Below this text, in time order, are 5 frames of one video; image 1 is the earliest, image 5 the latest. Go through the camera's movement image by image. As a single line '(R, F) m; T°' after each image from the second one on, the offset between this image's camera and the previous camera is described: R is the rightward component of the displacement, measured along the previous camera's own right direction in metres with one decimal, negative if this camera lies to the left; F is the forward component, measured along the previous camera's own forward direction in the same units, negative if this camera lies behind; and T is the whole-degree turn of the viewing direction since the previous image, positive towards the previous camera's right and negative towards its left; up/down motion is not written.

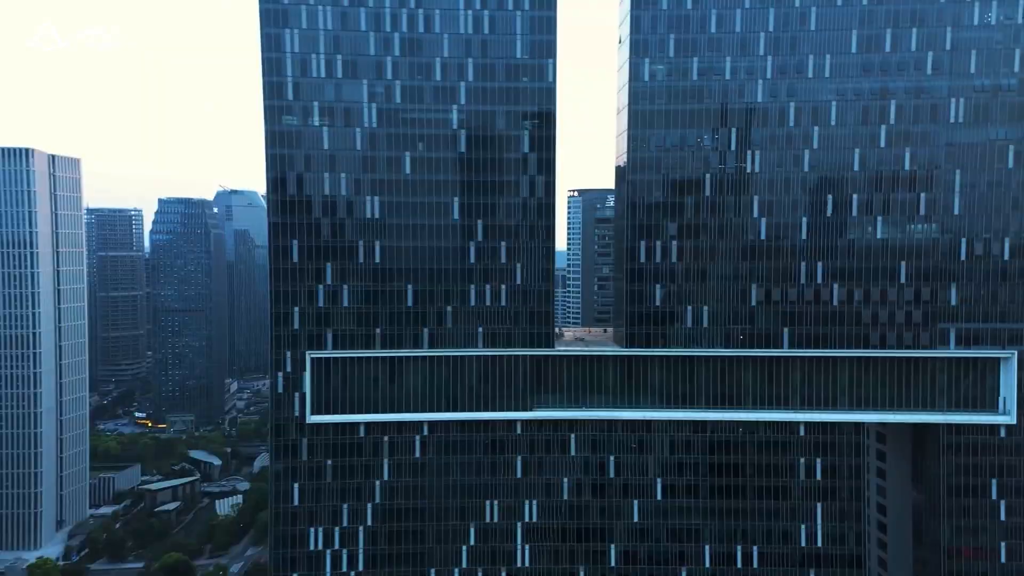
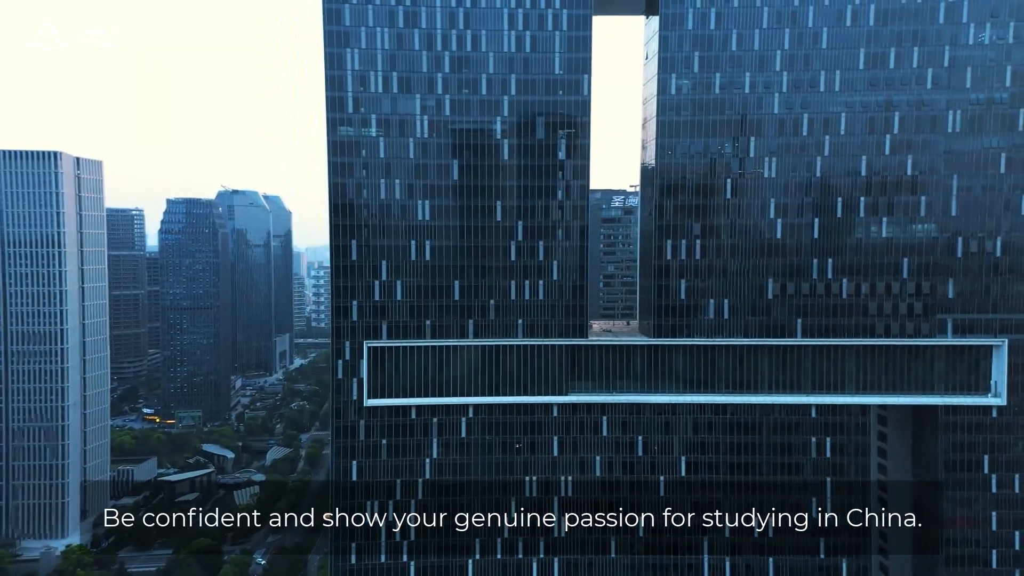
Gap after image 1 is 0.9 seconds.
(+3.8, -5.2) m; -7°
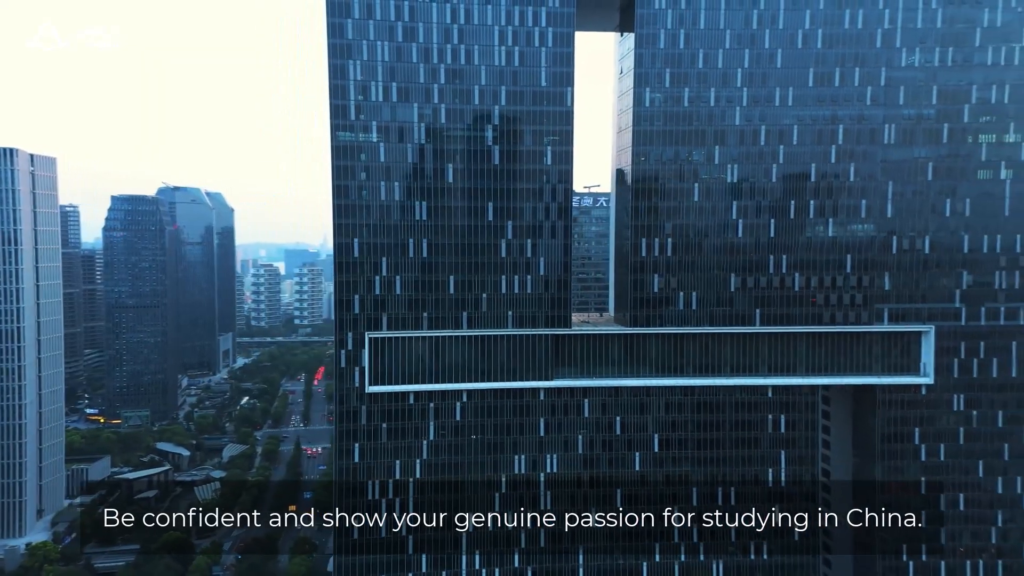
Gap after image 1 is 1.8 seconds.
(-0.4, -4.6) m; +2°
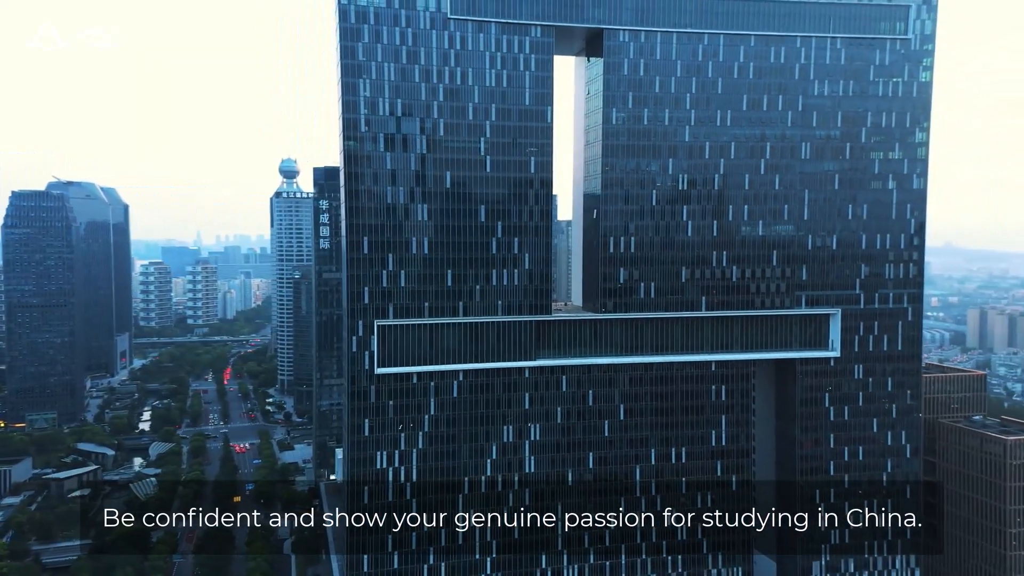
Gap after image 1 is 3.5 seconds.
(-5.7, -5.5) m; +8°
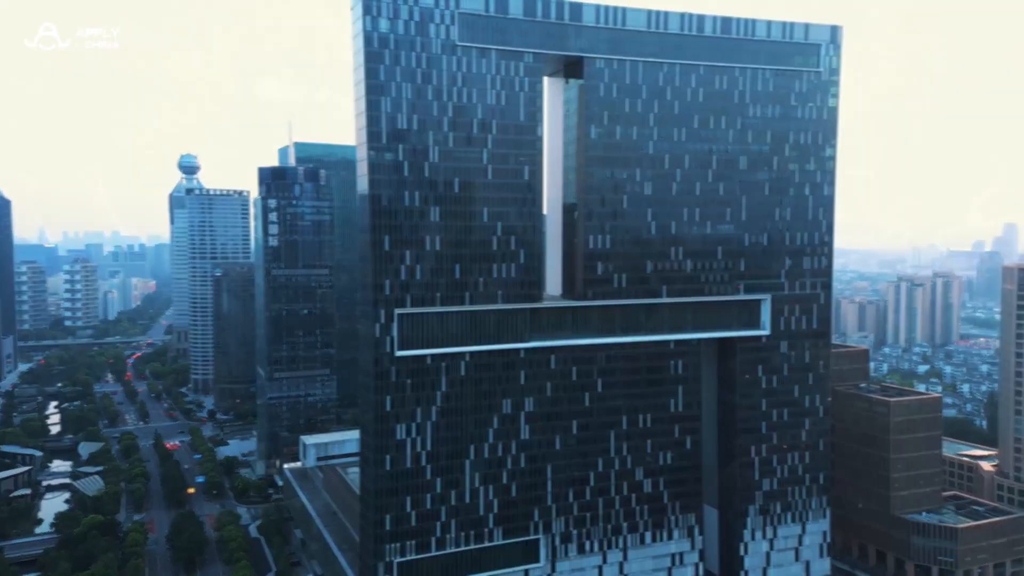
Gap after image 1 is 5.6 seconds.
(-7.3, -6.8) m; +8°
